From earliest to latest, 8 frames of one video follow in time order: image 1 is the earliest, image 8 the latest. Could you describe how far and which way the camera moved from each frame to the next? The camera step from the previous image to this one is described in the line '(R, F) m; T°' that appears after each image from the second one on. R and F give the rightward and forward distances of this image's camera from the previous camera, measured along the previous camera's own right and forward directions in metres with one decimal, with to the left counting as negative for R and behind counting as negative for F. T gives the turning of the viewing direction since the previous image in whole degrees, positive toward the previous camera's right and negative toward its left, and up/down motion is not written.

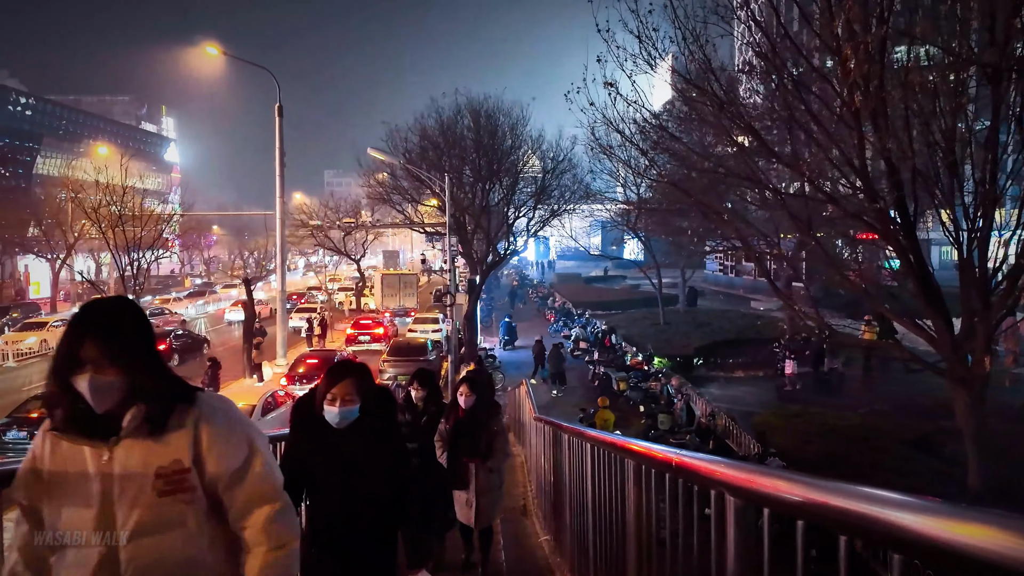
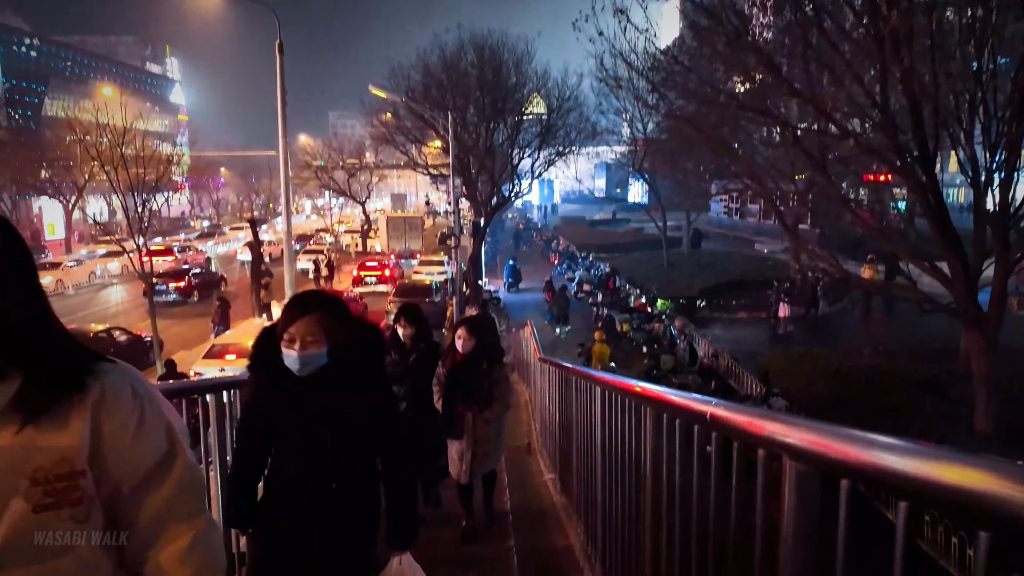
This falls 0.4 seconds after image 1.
(0.0, +0.1) m; 0°
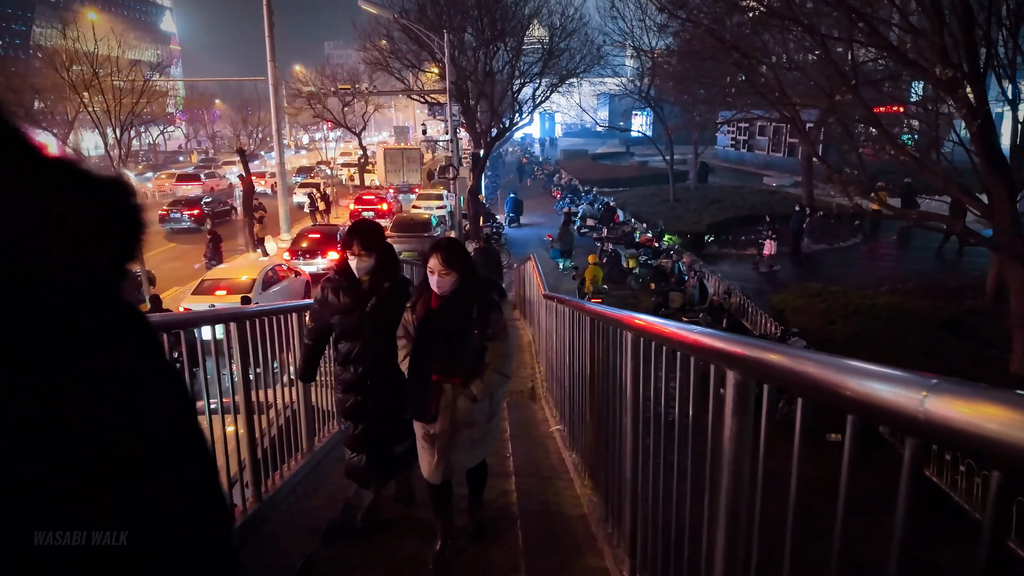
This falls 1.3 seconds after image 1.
(0.0, +0.7) m; 0°
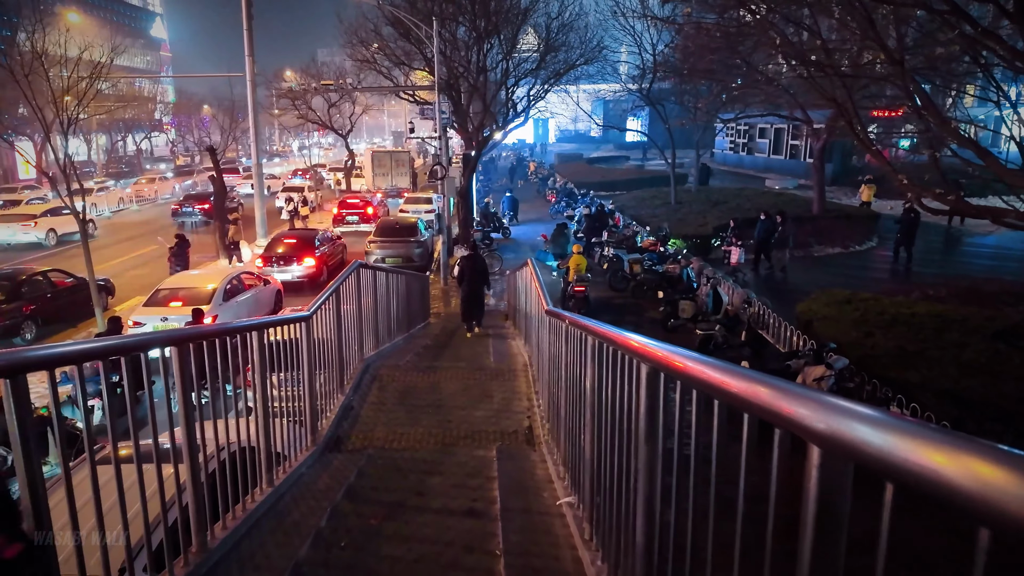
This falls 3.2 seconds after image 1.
(0.0, +1.4) m; +1°
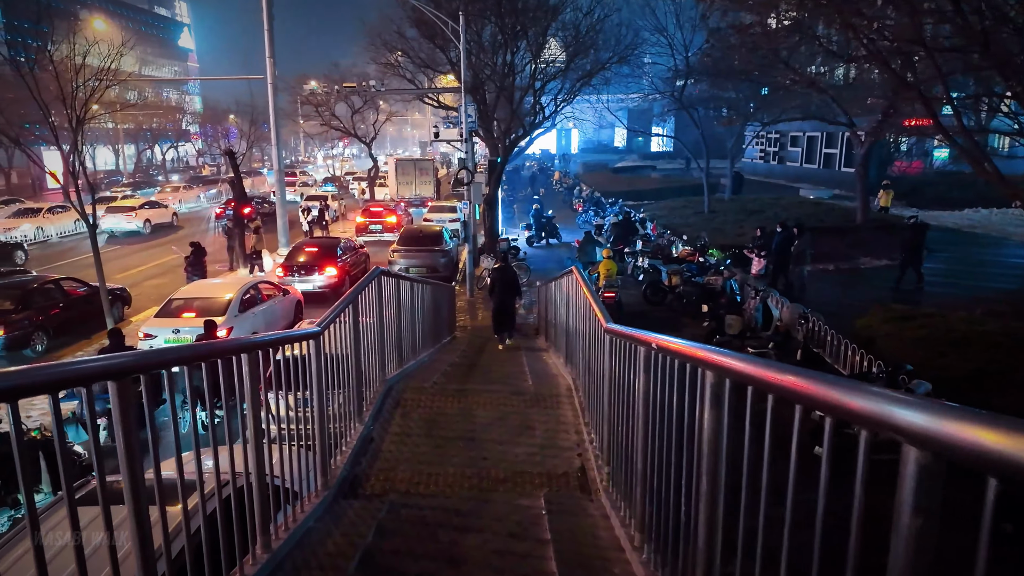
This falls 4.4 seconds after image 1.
(-0.2, +0.8) m; -2°
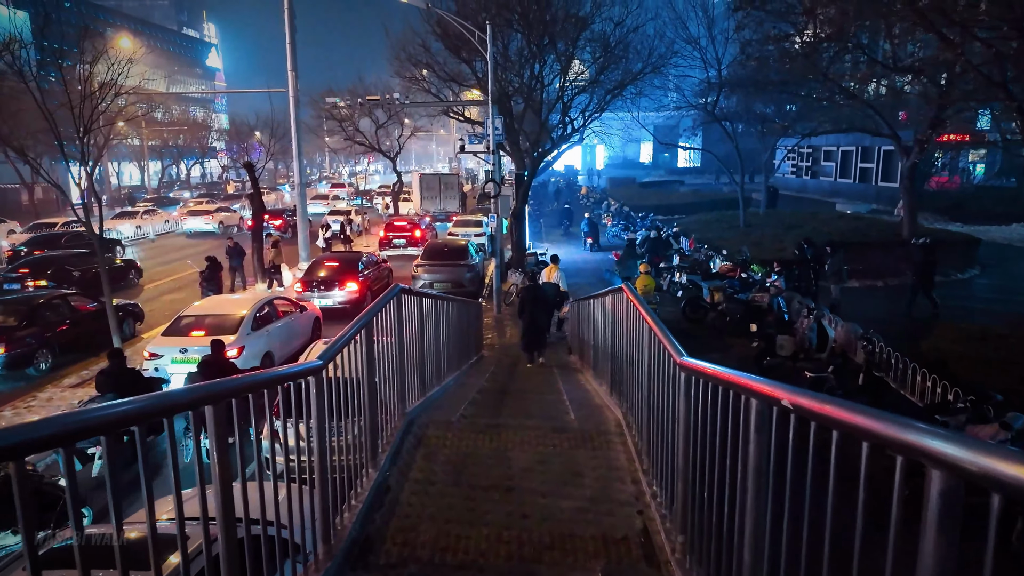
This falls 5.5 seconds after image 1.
(-0.1, +0.8) m; -2°
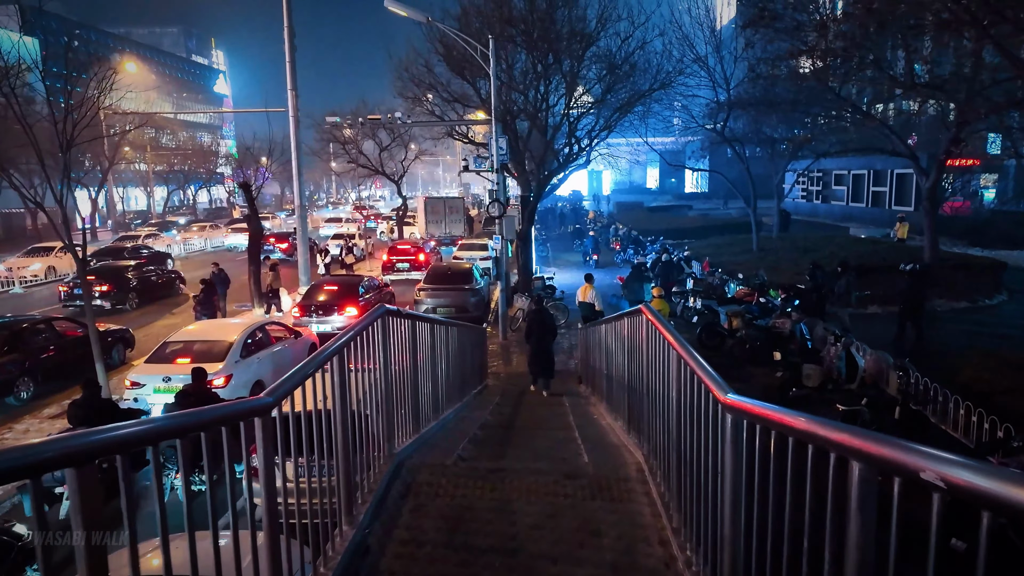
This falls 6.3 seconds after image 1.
(0.0, +0.7) m; -1°
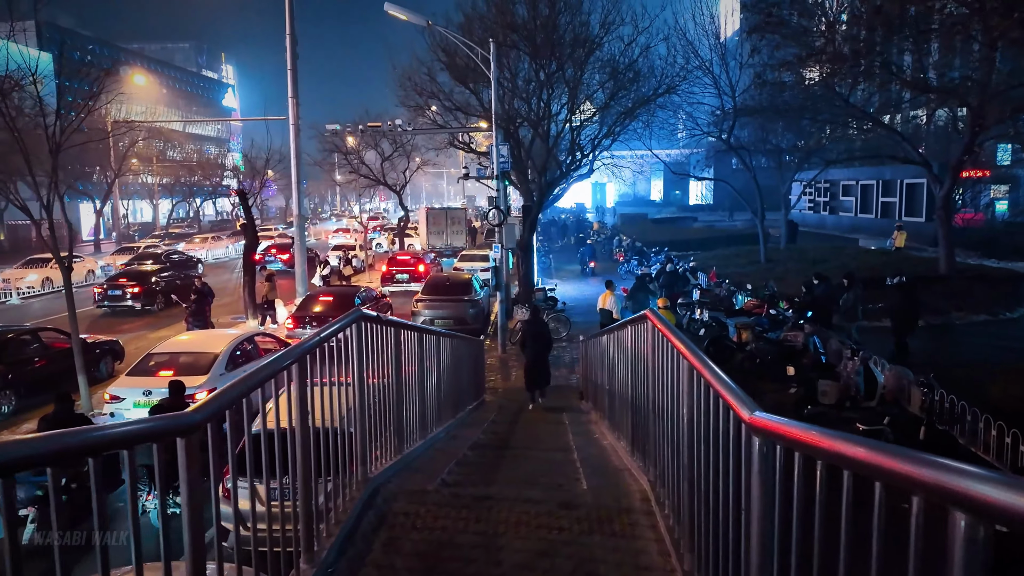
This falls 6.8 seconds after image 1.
(+0.1, +0.5) m; 0°
